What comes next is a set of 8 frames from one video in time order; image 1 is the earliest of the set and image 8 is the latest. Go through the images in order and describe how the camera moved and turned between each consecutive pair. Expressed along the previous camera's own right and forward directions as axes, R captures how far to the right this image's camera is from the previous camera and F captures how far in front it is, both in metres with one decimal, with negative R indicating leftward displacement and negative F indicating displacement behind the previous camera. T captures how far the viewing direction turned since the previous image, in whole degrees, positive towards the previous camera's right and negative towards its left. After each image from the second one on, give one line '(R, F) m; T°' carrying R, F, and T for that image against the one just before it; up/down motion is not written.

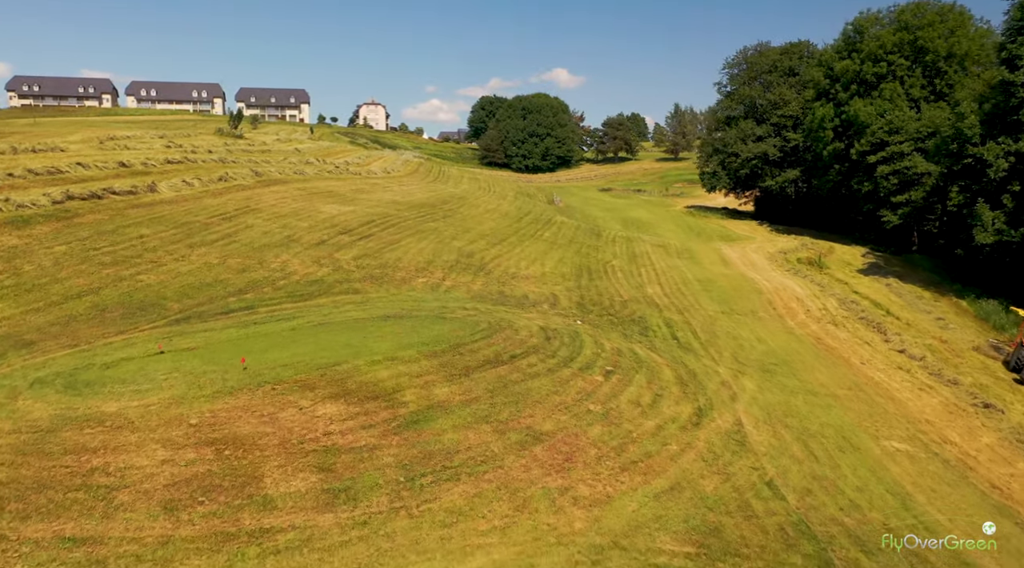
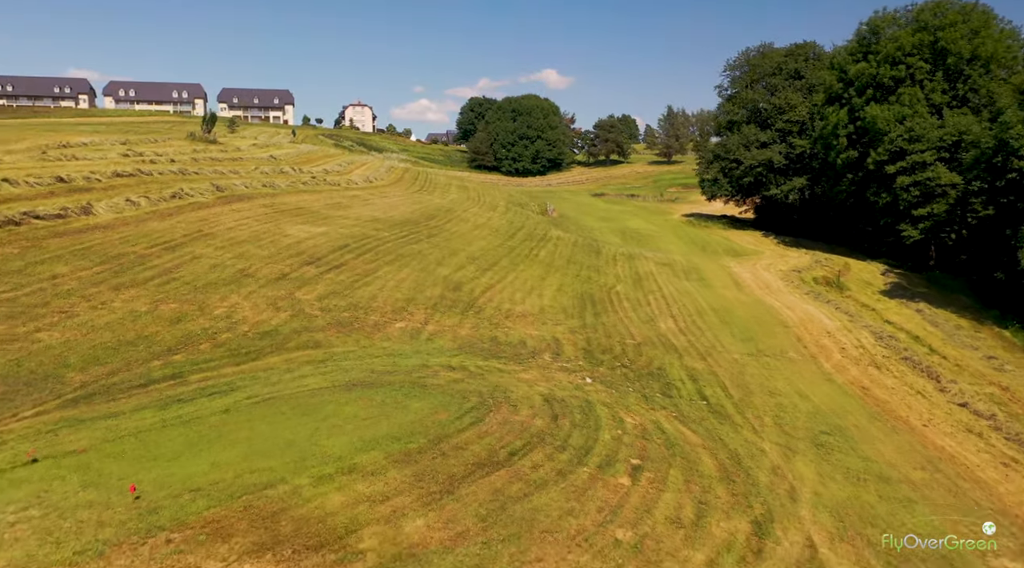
(-0.1, +2.6) m; +1°
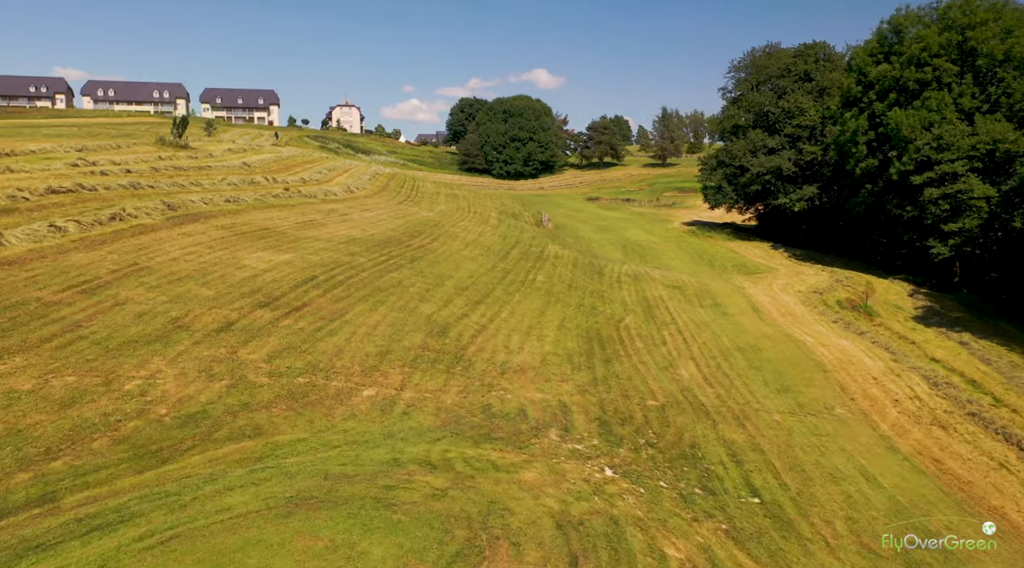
(-0.1, +2.7) m; +1°
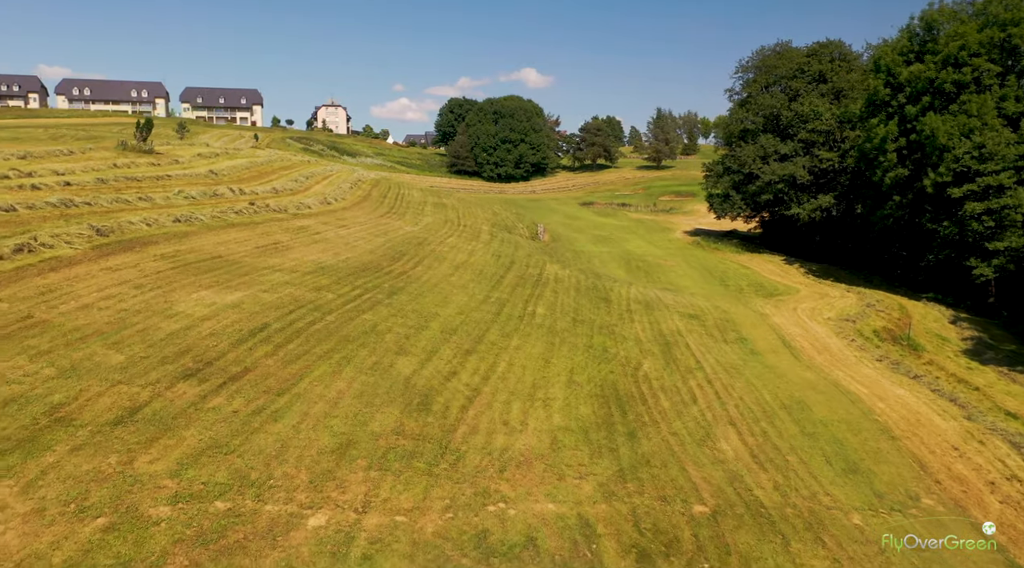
(-0.2, +3.1) m; +1°
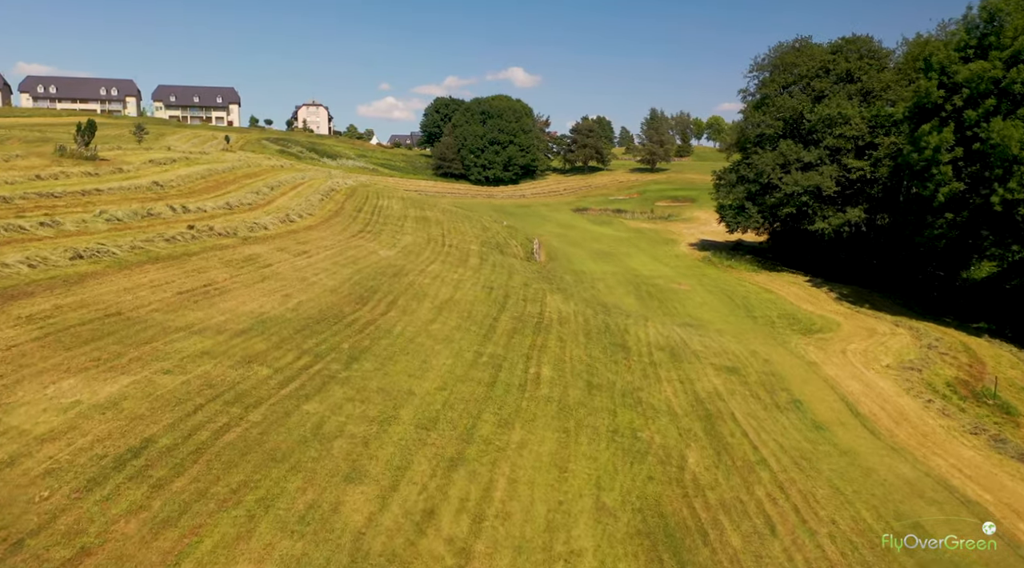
(-0.2, +4.3) m; +1°
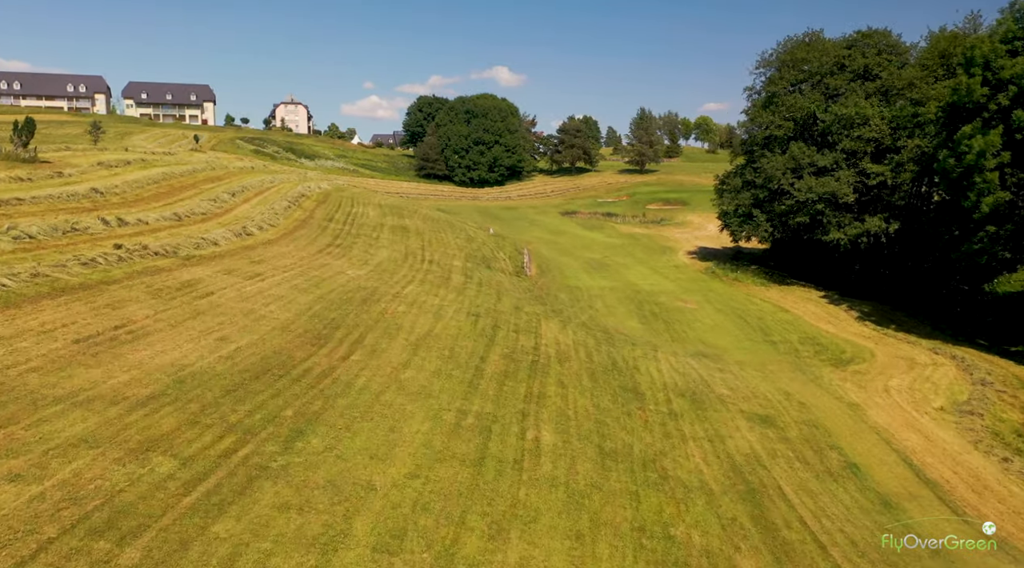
(-0.1, +3.2) m; +1°
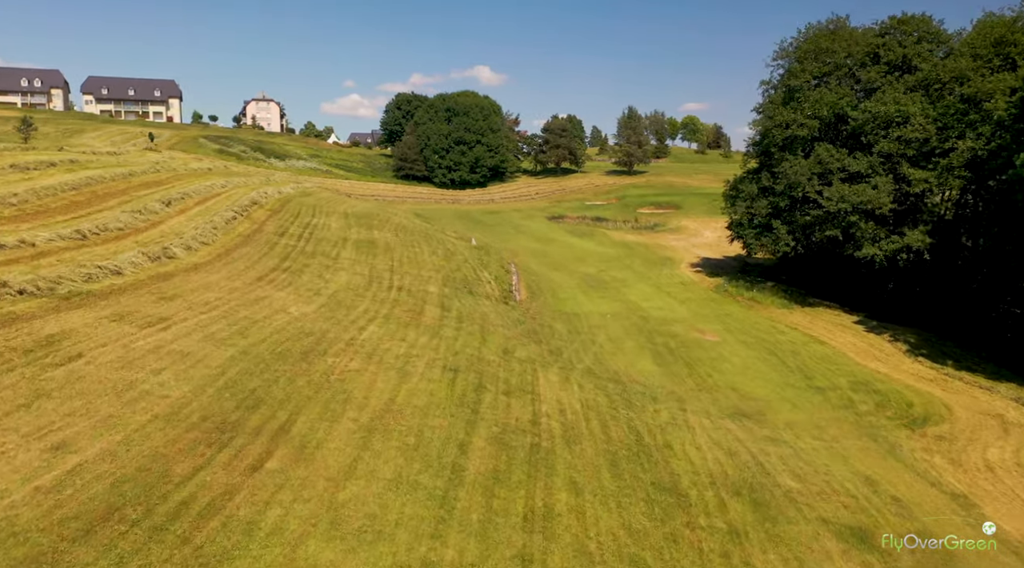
(-0.1, +4.5) m; +1°
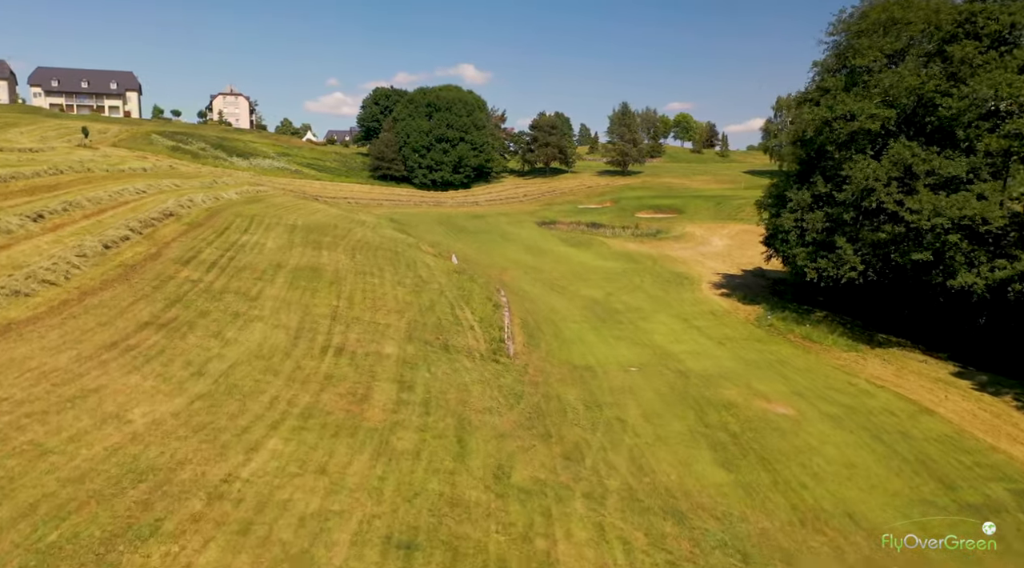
(-0.2, +6.8) m; +1°
